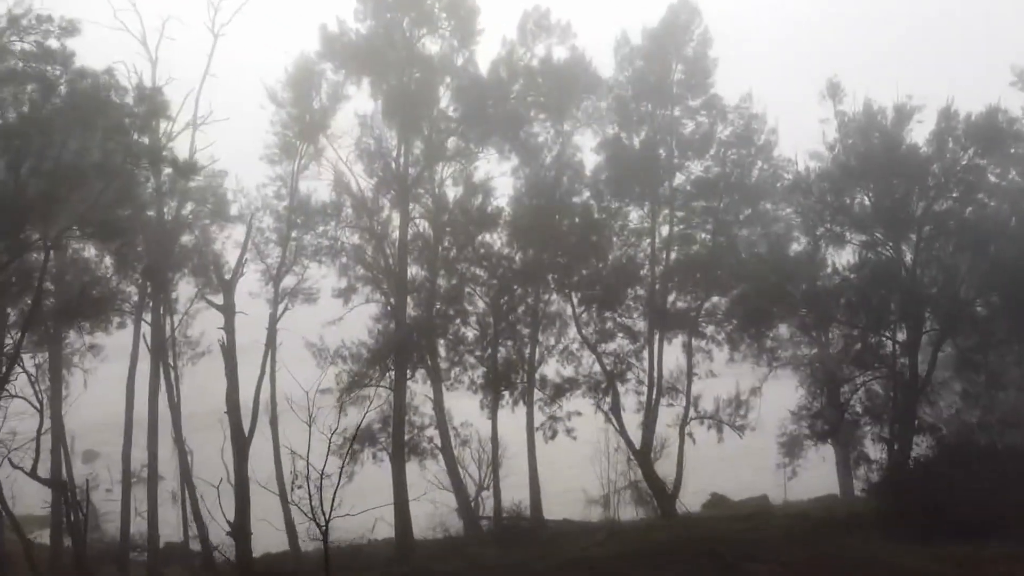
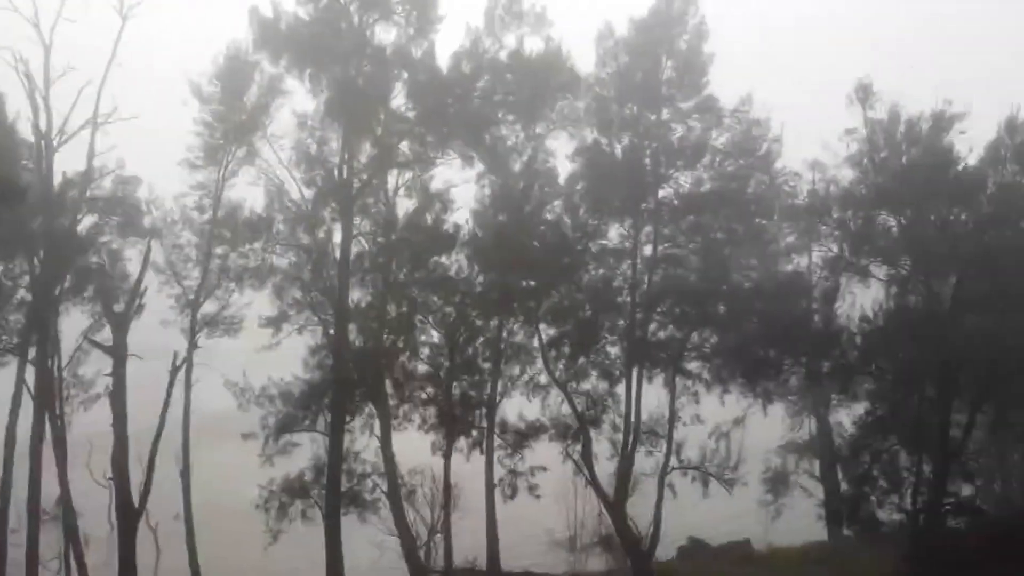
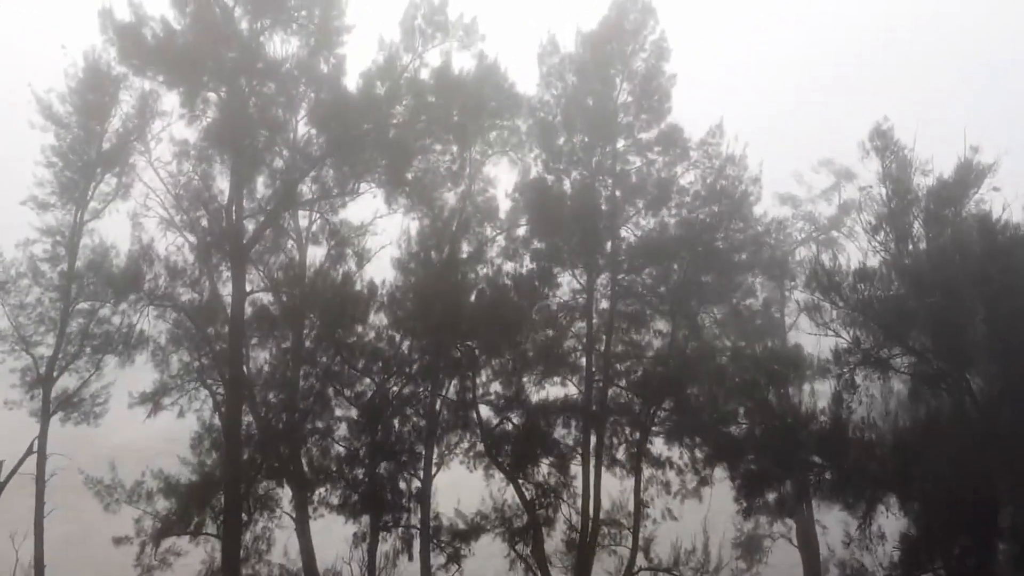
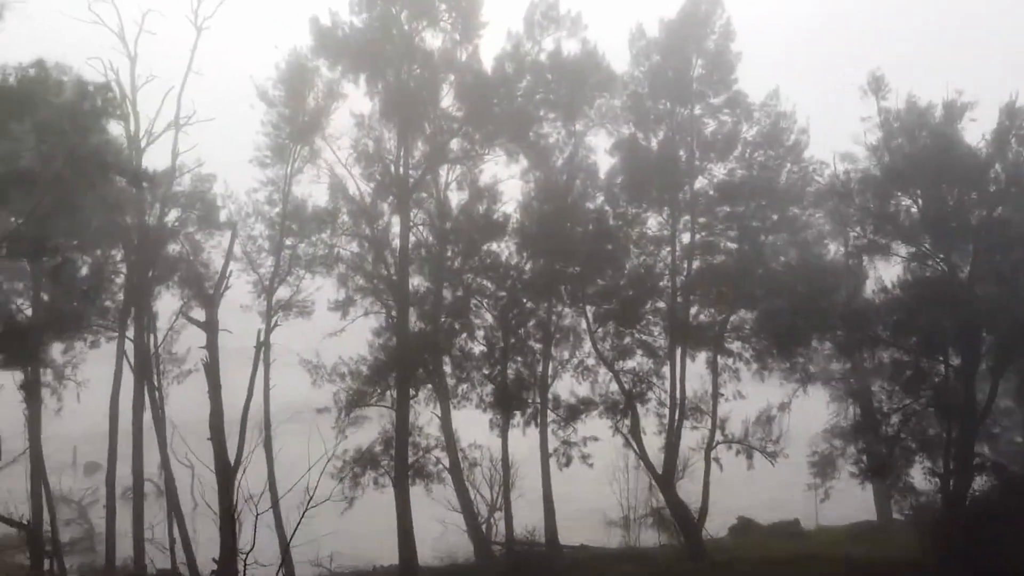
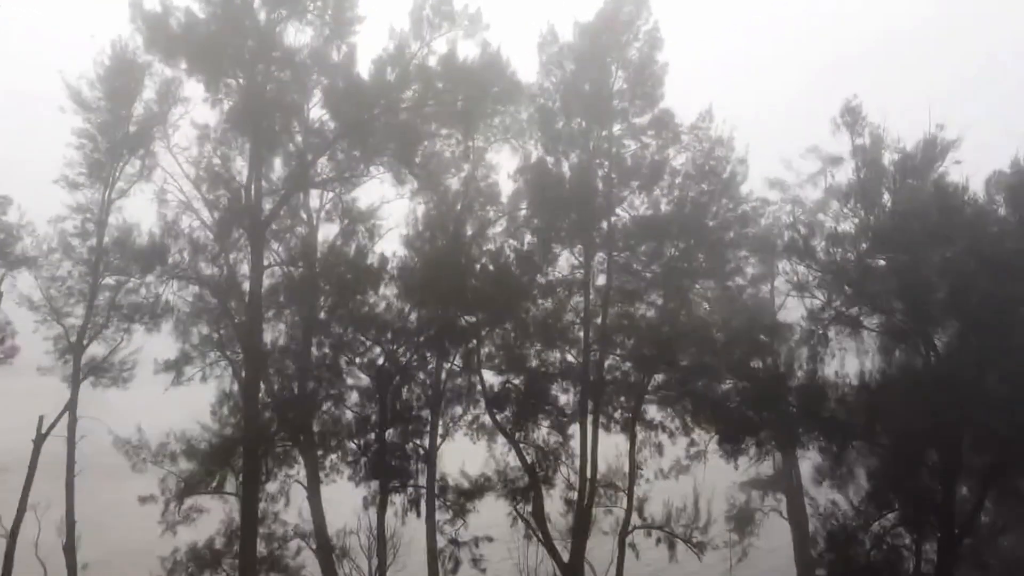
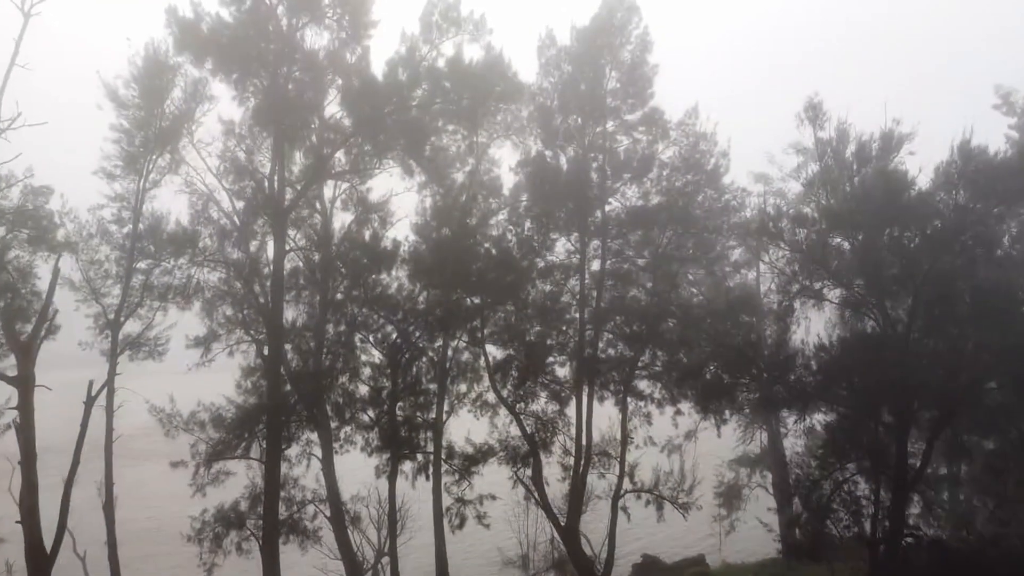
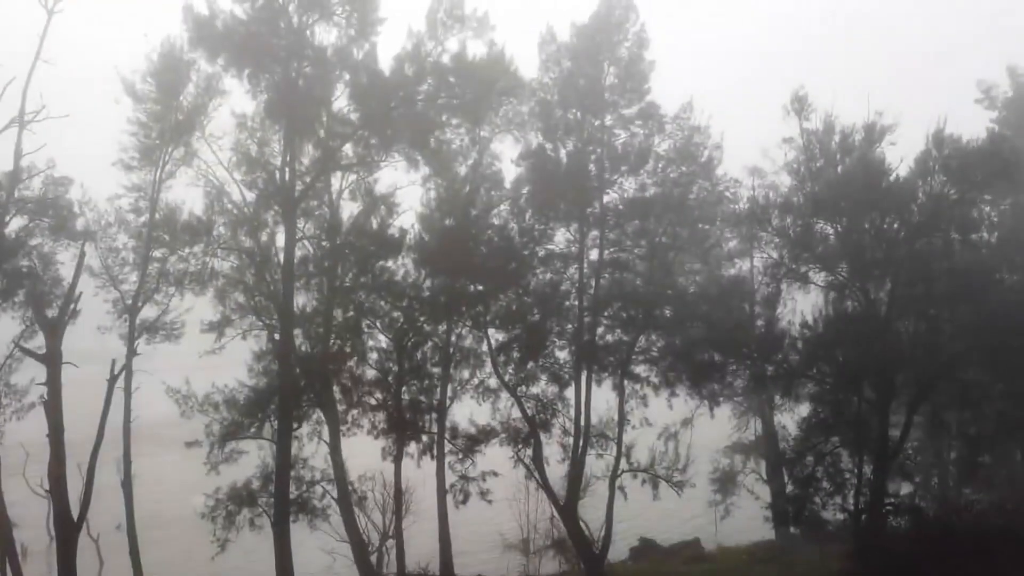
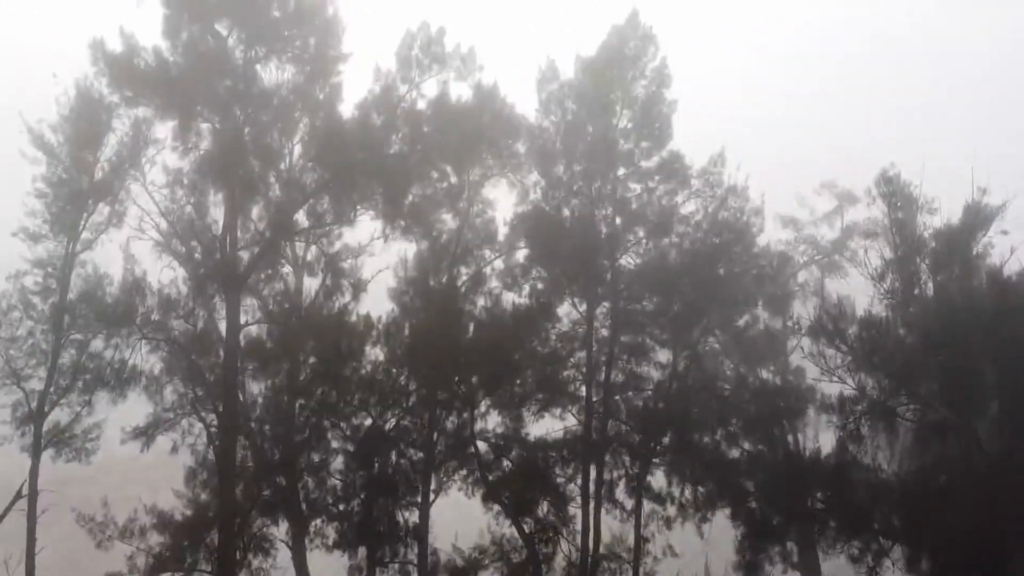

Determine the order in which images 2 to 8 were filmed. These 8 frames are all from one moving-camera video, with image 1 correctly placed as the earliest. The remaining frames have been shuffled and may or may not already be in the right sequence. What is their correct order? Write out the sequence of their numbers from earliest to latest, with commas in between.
4, 2, 7, 6, 5, 3, 8
